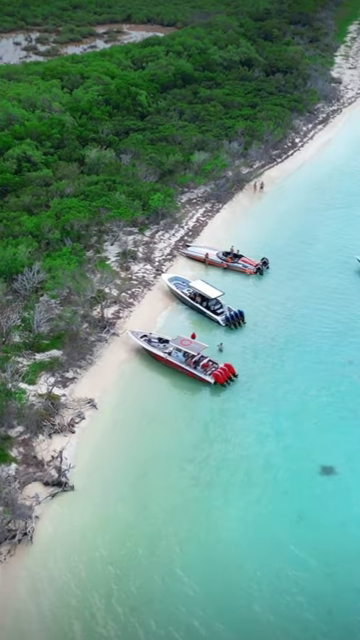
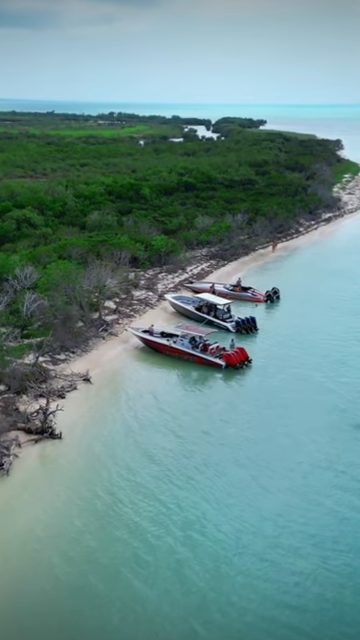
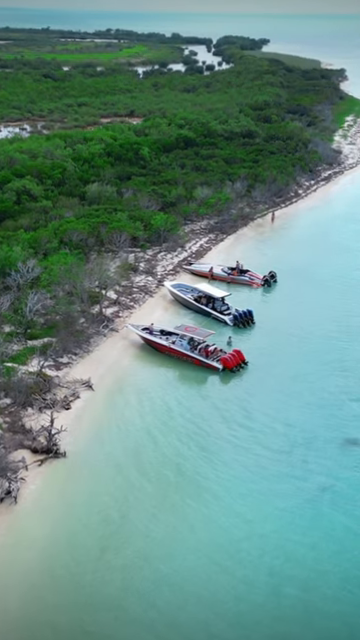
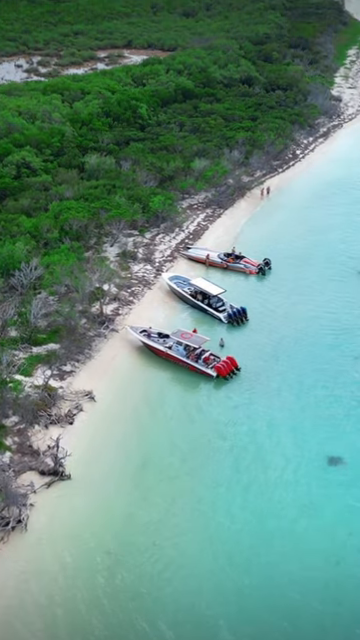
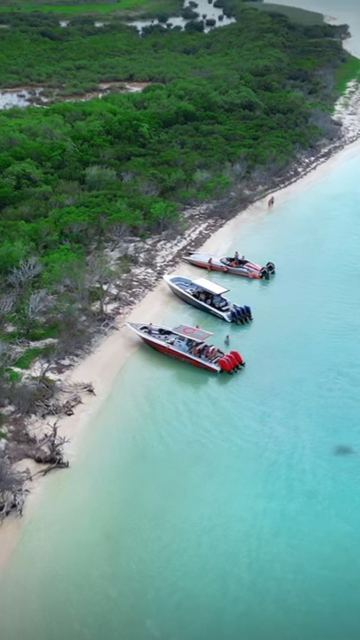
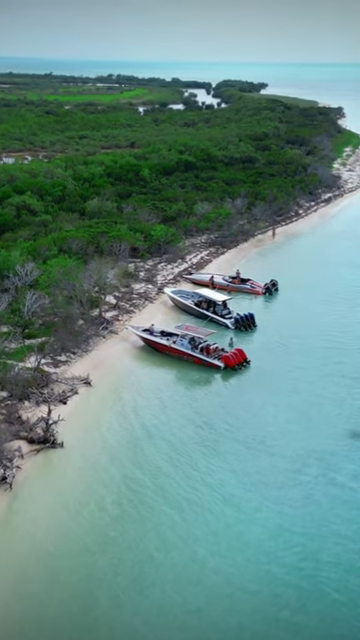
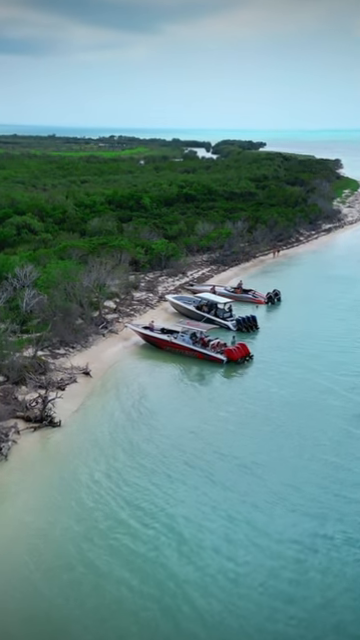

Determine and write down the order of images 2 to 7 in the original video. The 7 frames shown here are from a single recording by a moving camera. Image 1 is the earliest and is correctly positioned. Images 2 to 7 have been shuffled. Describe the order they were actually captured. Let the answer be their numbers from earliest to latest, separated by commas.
4, 5, 3, 6, 2, 7
